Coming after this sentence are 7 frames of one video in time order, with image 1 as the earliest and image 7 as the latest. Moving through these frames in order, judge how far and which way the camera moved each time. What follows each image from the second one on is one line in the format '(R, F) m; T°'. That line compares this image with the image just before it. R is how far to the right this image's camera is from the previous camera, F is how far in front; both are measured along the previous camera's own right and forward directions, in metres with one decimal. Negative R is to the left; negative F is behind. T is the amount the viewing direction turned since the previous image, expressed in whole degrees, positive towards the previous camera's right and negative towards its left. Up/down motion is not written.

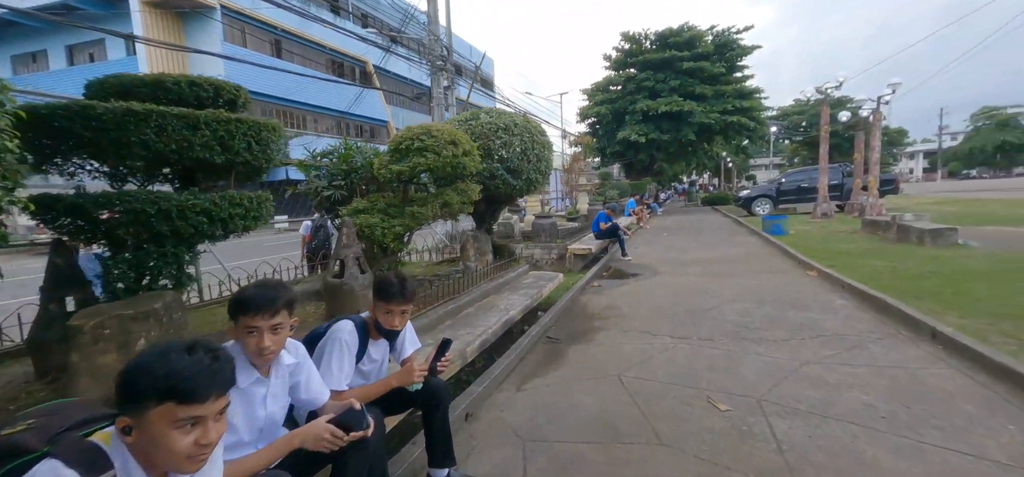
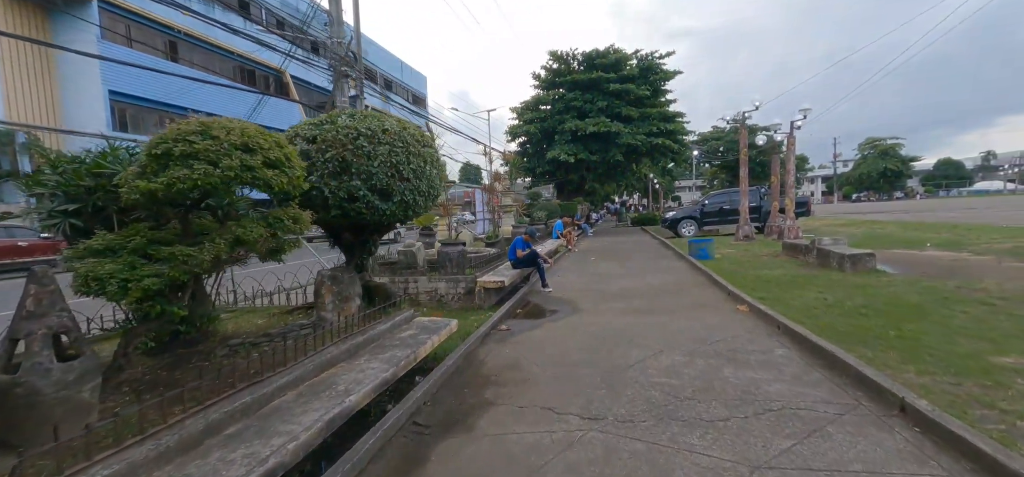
(+0.7, +1.1) m; +8°
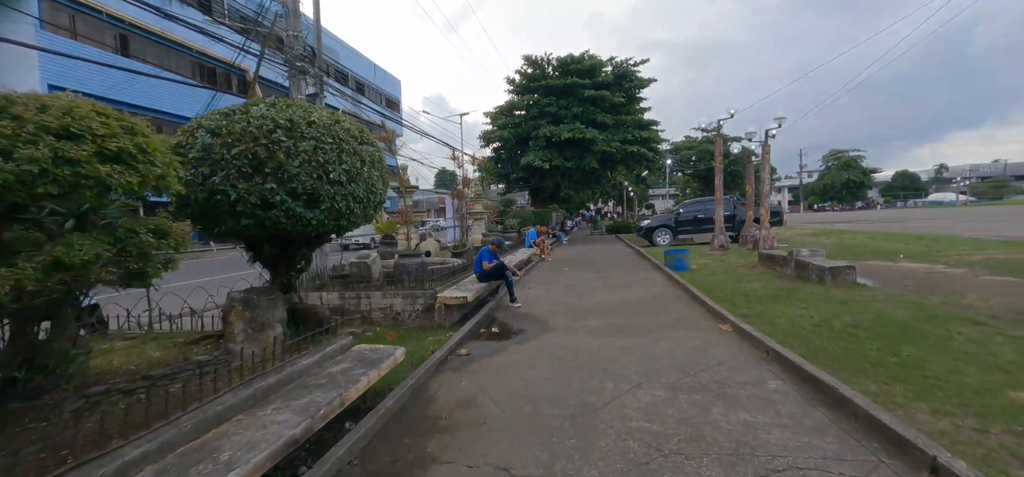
(+0.2, +0.6) m; +3°
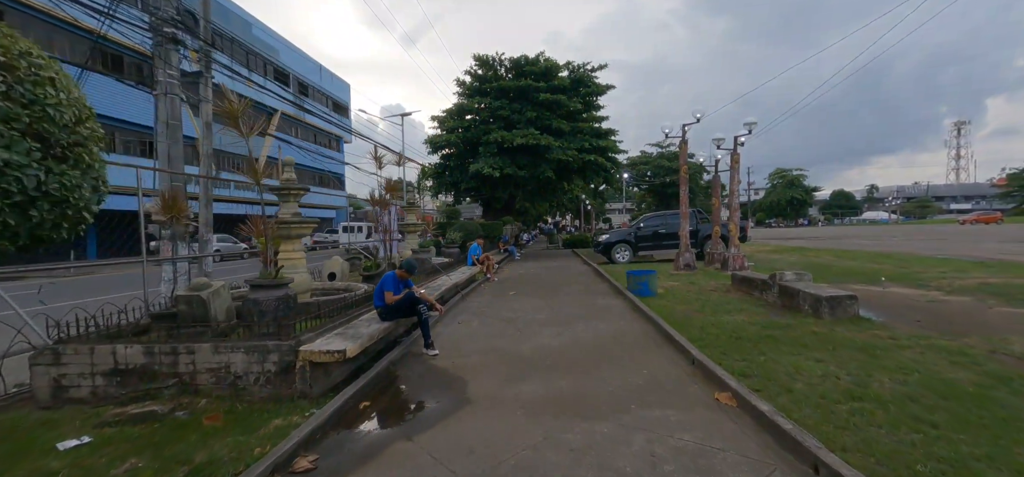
(+0.6, +1.9) m; +5°
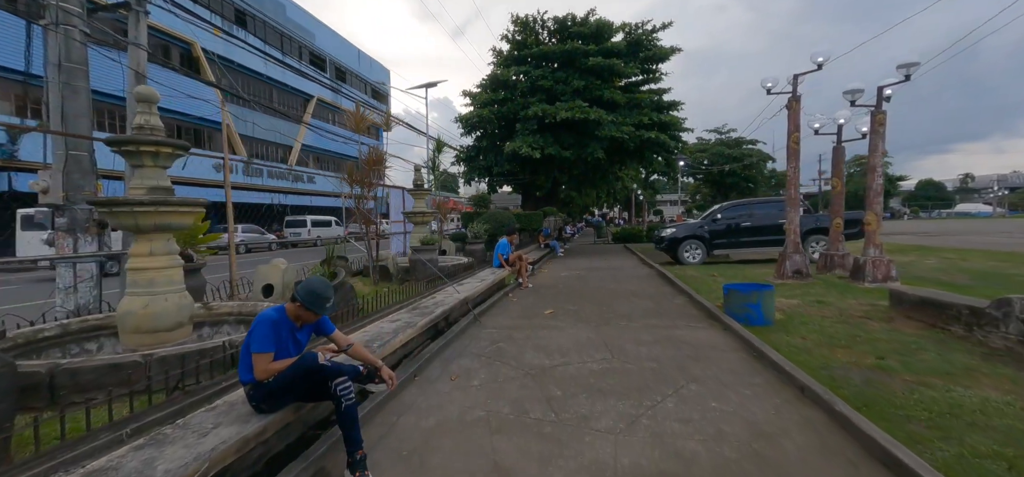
(+0.1, +3.0) m; -6°
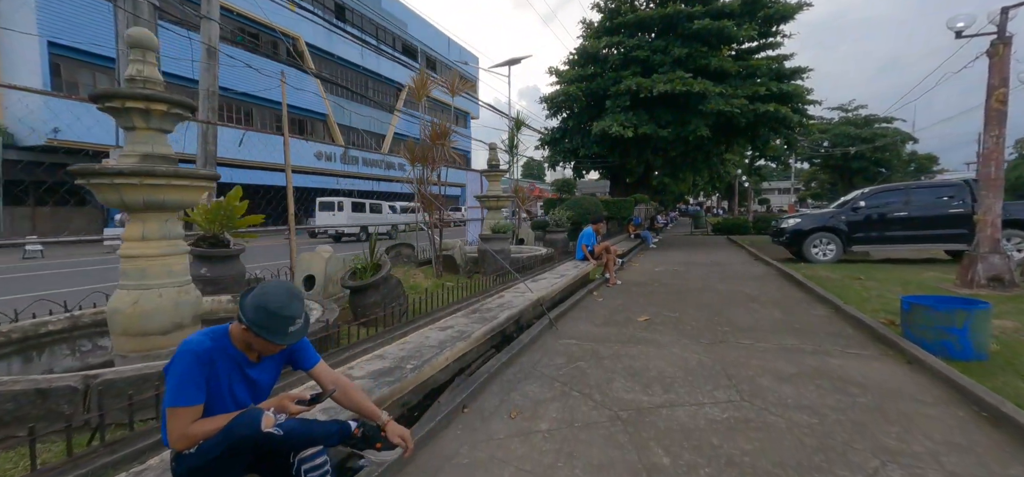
(0.0, +1.2) m; -12°
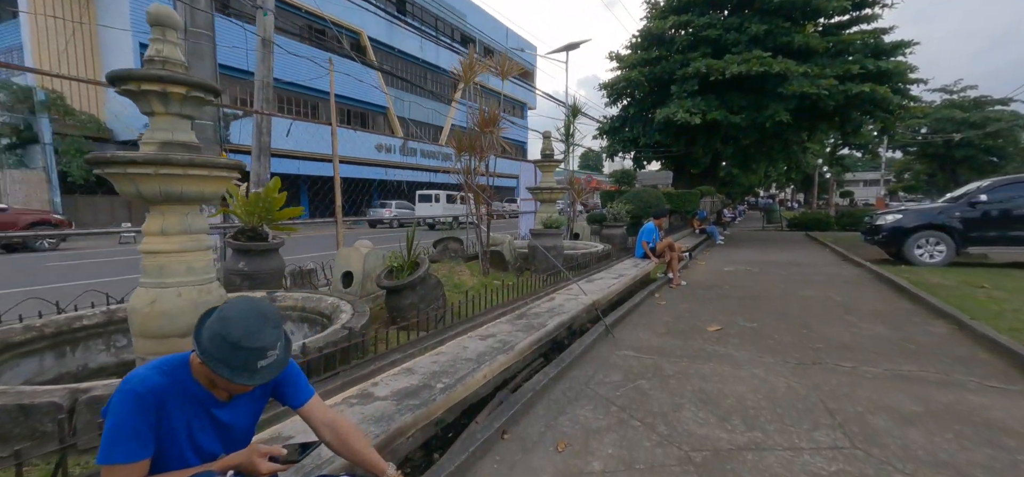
(0.0, +0.5) m; -8°
